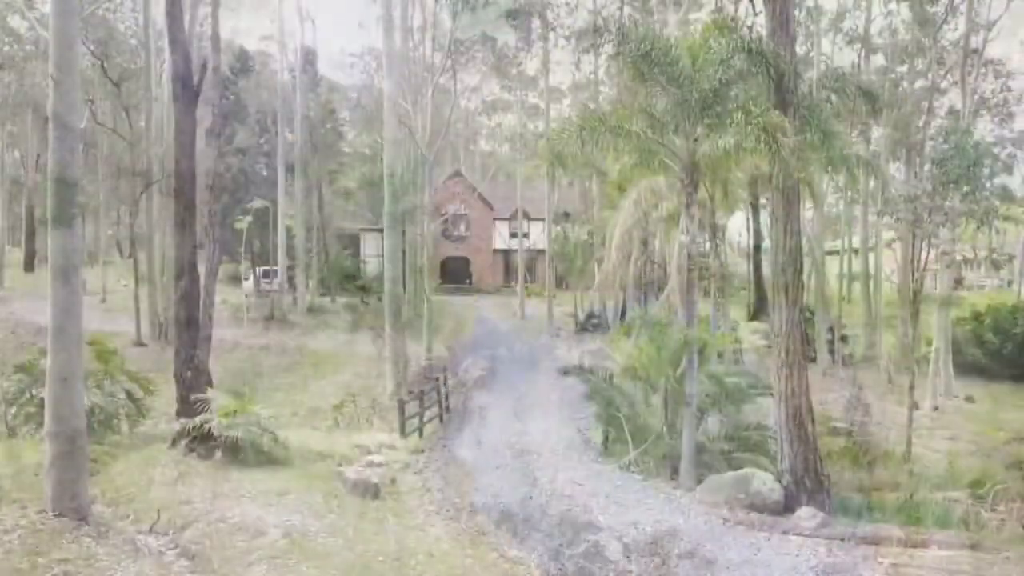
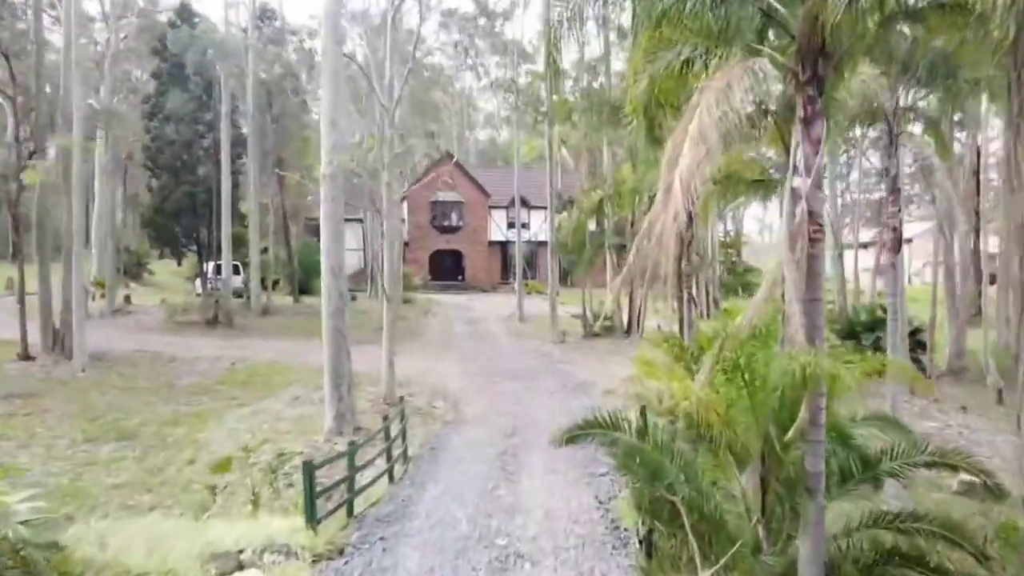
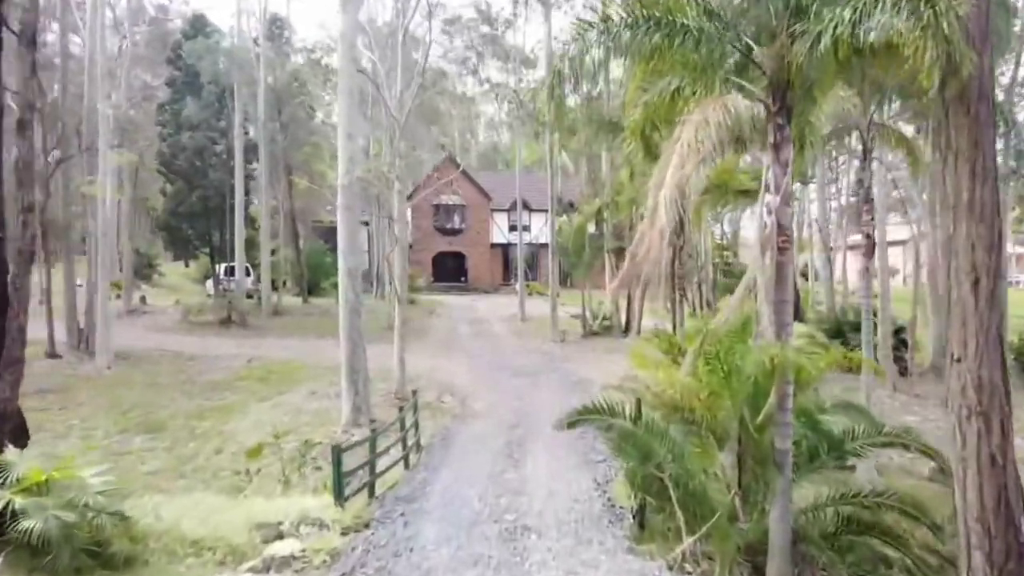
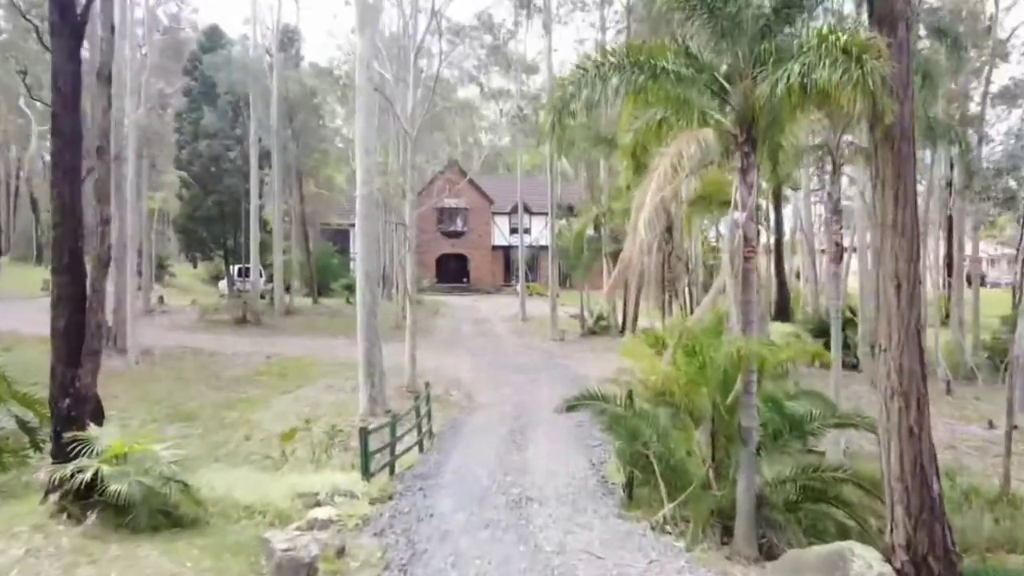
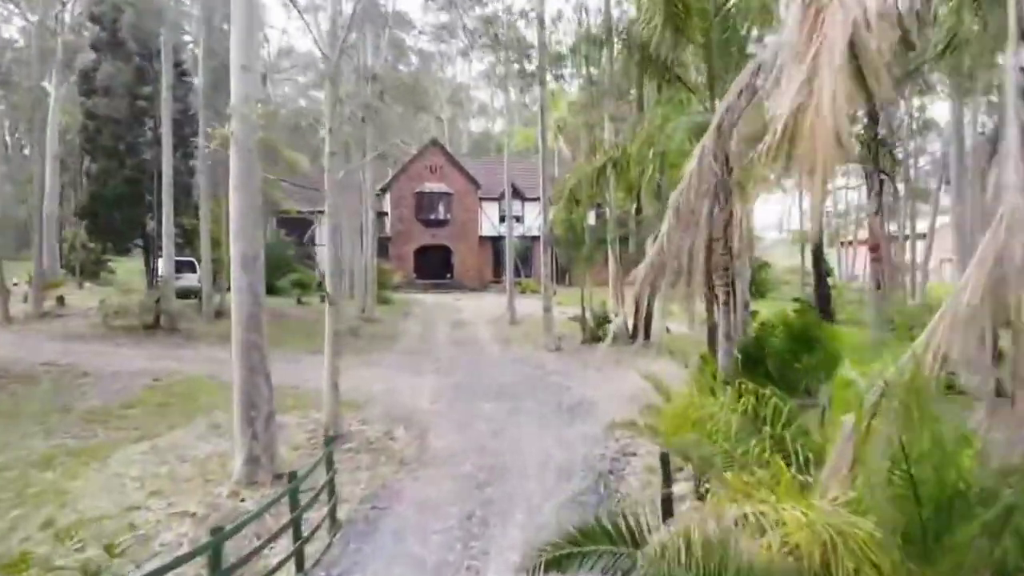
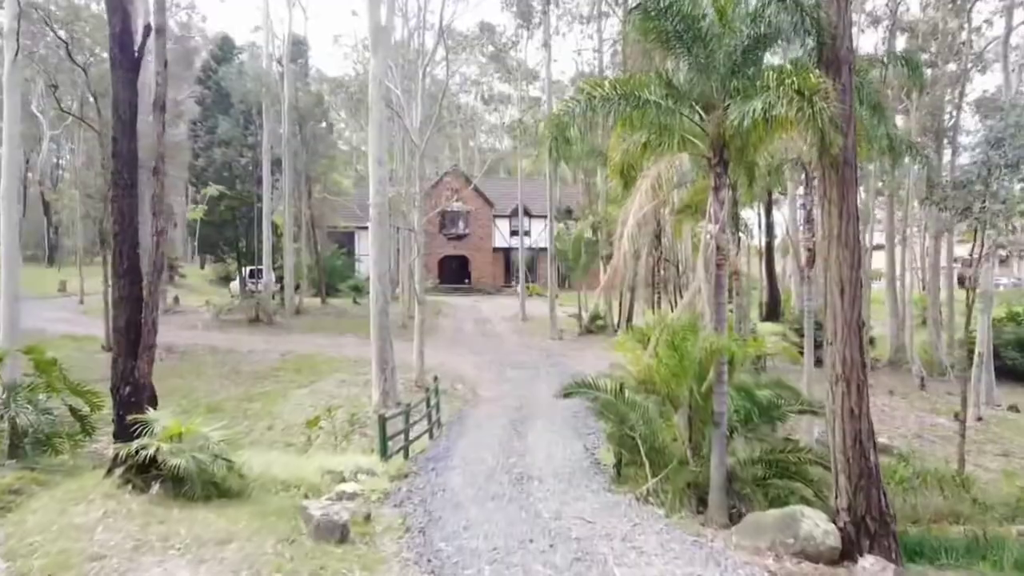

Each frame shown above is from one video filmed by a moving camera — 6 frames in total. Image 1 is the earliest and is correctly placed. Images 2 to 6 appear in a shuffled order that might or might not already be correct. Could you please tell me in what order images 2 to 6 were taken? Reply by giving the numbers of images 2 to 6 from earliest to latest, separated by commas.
6, 4, 3, 2, 5
